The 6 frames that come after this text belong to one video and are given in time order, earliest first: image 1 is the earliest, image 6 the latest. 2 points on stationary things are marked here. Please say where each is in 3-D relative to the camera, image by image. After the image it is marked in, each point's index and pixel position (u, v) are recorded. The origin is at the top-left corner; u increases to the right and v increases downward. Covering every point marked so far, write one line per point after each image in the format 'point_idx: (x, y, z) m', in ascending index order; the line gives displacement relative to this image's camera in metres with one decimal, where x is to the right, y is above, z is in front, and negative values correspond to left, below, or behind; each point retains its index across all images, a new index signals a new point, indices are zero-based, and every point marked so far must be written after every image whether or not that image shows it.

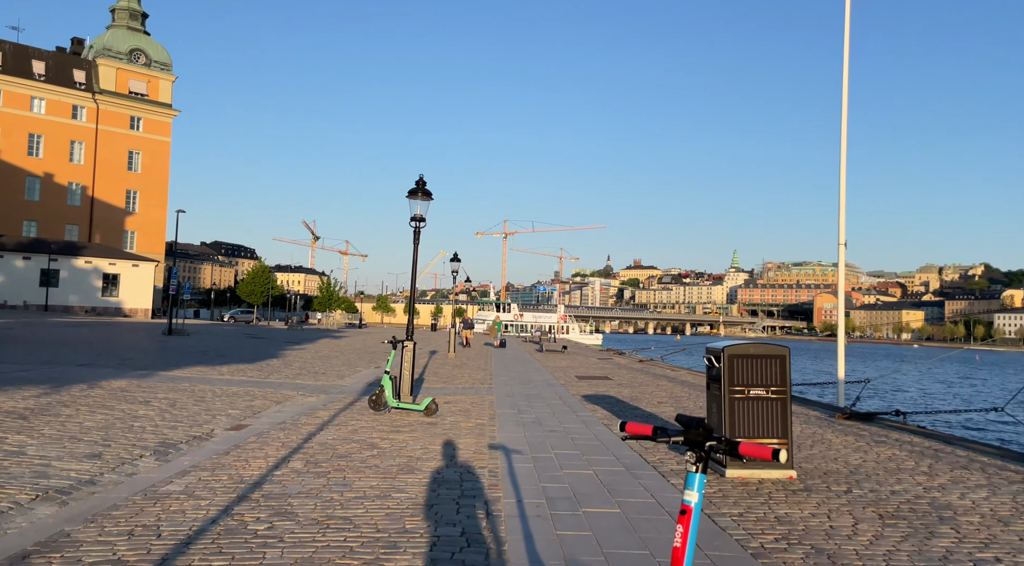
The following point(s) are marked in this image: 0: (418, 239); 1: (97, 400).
0: (-1.4, +0.6, +11.4) m
1: (-5.4, -1.5, +10.1) m
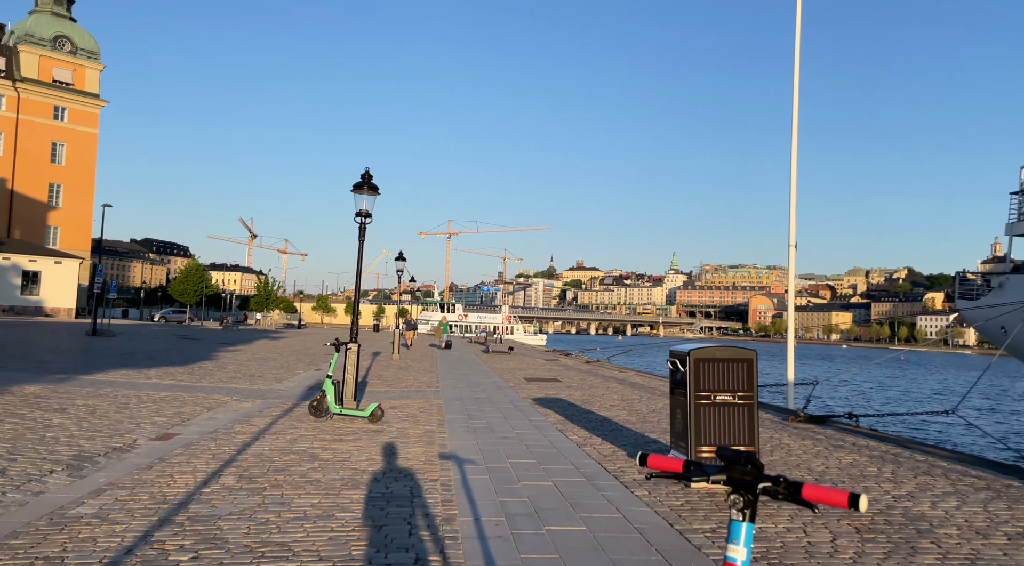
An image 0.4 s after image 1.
0: (-2.1, +0.6, +10.8) m
1: (-6.0, -1.5, +9.2) m
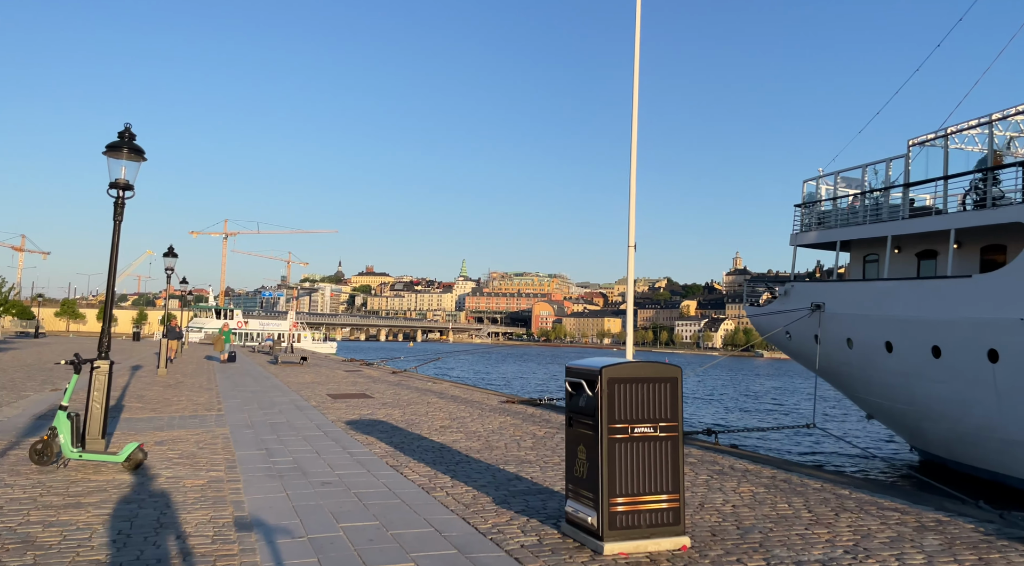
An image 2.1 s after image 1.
0: (-4.0, +0.7, +8.0) m
1: (-7.4, -1.4, +5.3) m
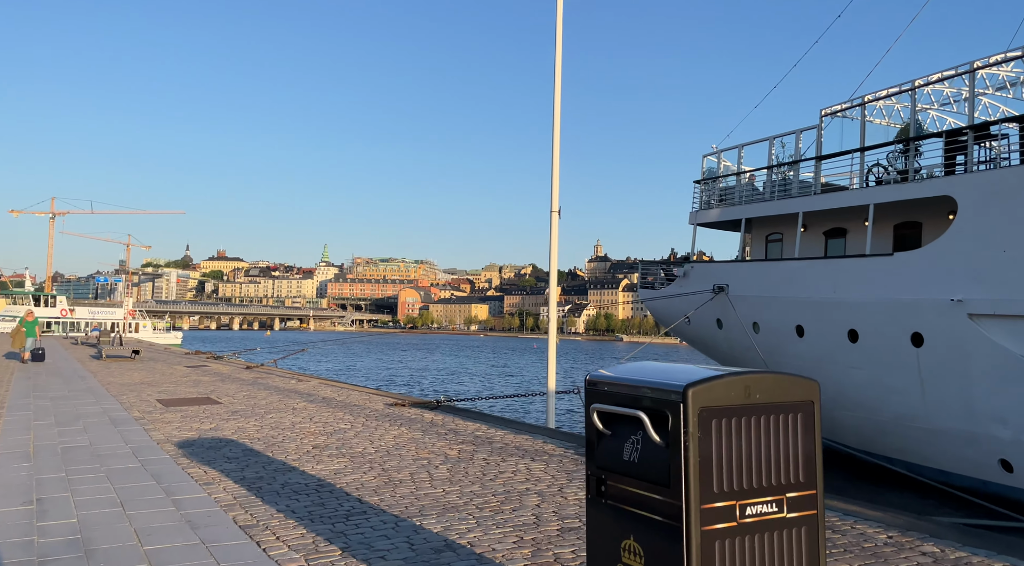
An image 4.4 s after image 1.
0: (-4.5, +1.0, +4.6) m
1: (-7.4, -1.1, +1.5) m
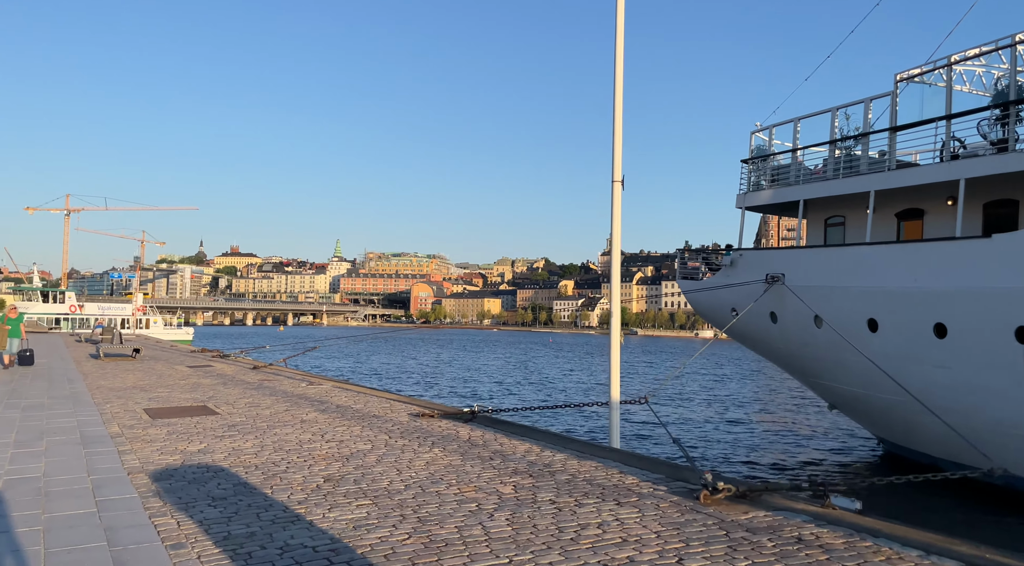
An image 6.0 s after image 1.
0: (-4.0, +1.0, +2.7) m
1: (-6.9, -1.1, -0.3) m
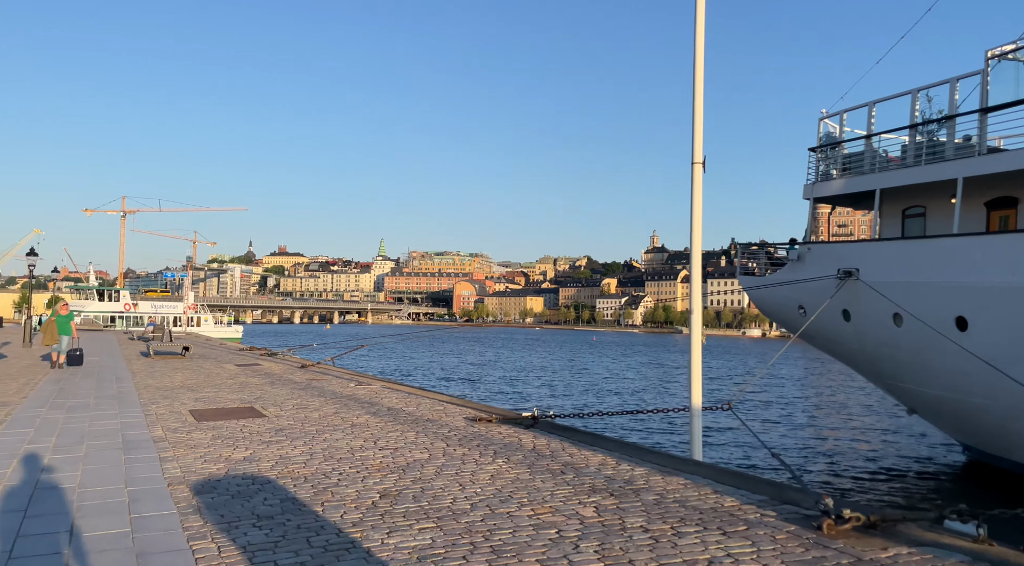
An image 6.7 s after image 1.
0: (-3.7, +1.1, +2.2) m
1: (-6.7, -1.1, -0.7) m
